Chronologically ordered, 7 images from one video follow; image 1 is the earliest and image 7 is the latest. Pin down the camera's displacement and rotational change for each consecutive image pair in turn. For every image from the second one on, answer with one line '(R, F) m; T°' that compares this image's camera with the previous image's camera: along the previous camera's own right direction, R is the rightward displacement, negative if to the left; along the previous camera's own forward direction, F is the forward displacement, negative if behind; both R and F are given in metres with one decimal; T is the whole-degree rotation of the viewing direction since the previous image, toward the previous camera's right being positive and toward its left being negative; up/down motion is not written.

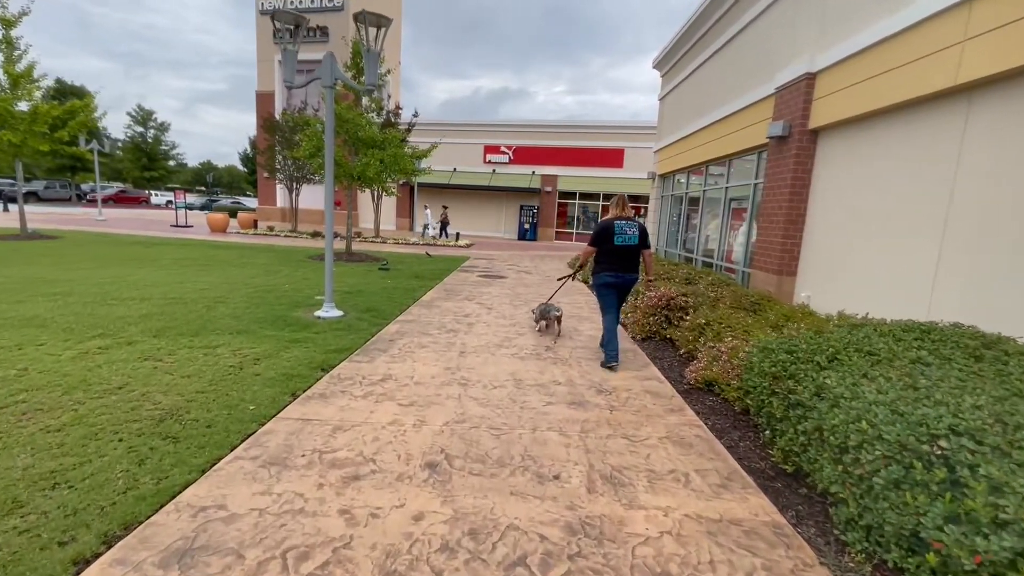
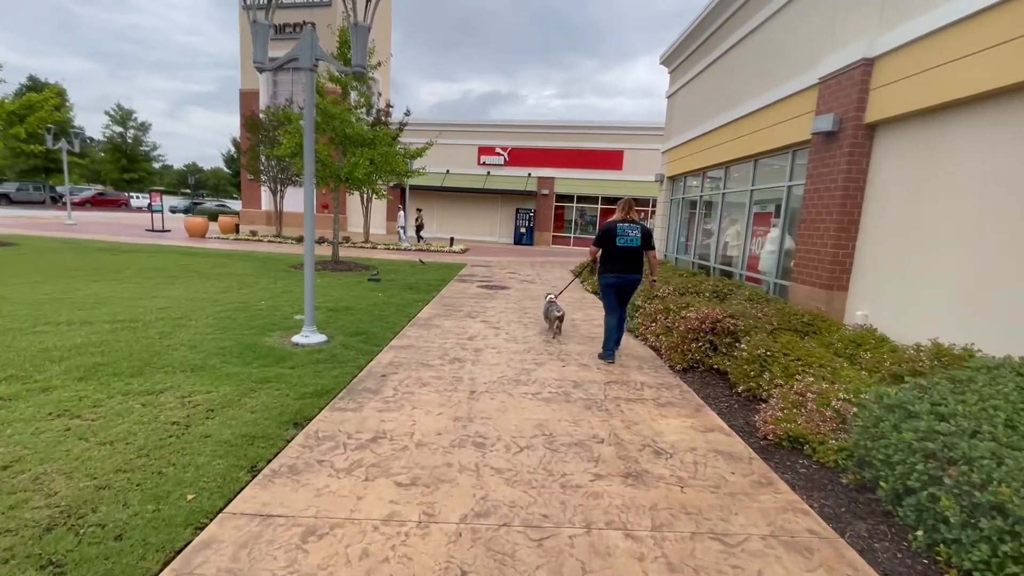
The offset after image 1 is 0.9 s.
(-0.3, +1.0) m; +1°
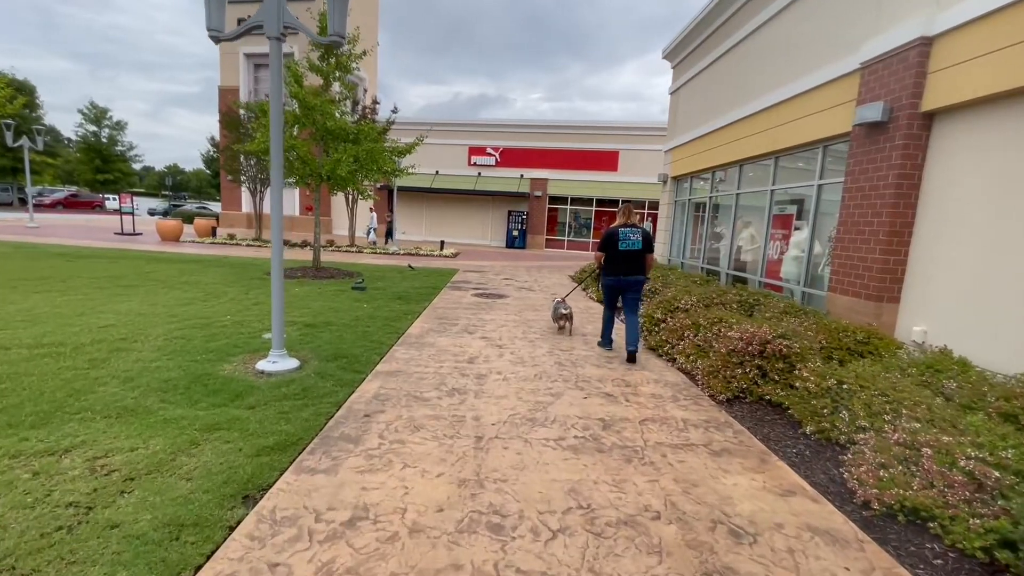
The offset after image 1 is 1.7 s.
(-0.2, +0.9) m; +1°
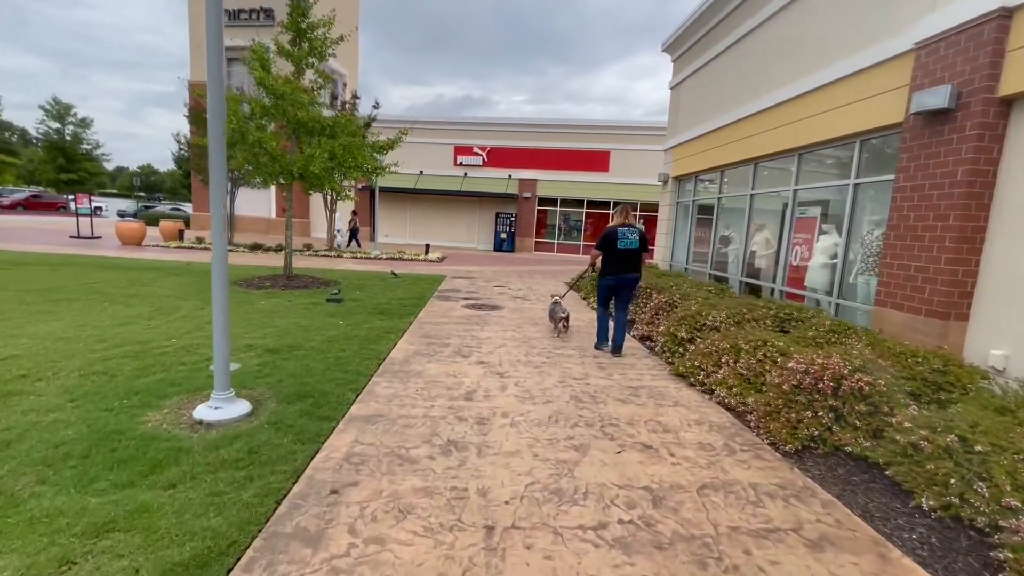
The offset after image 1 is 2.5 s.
(-0.2, +1.0) m; +2°
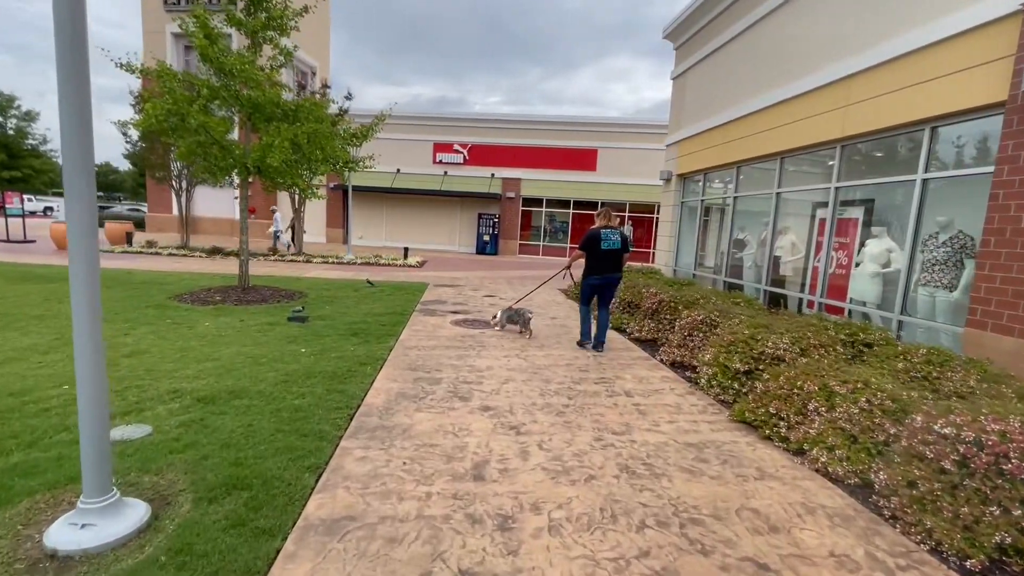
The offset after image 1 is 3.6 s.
(-0.3, +1.3) m; +3°
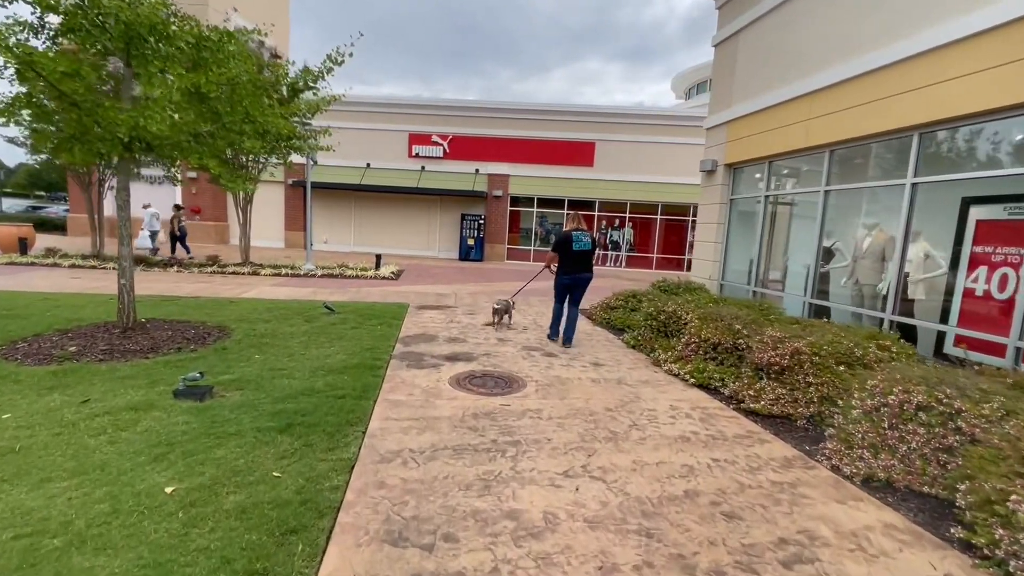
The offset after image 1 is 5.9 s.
(-0.6, +2.8) m; +3°
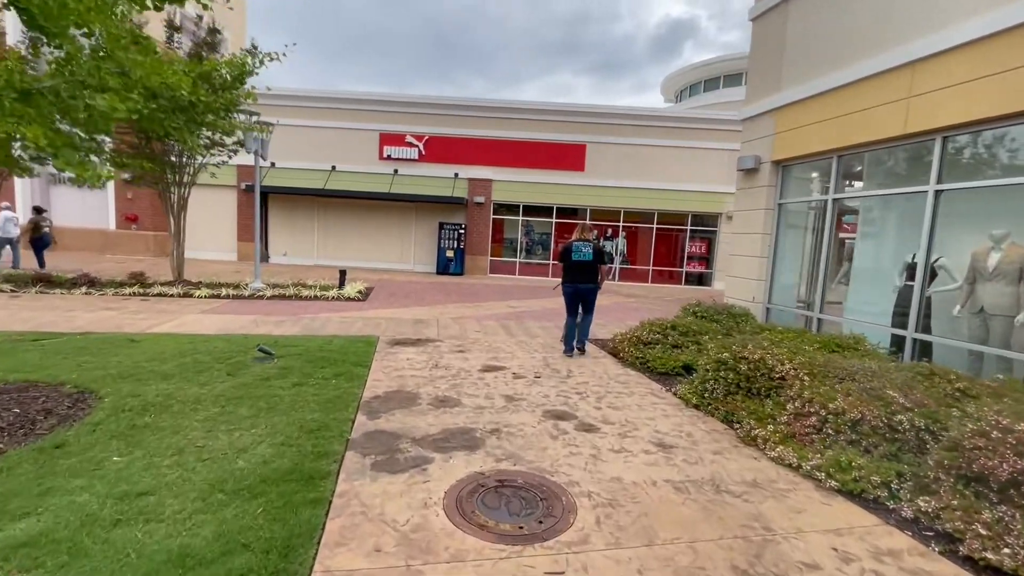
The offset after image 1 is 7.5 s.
(-0.4, +2.1) m; +3°
